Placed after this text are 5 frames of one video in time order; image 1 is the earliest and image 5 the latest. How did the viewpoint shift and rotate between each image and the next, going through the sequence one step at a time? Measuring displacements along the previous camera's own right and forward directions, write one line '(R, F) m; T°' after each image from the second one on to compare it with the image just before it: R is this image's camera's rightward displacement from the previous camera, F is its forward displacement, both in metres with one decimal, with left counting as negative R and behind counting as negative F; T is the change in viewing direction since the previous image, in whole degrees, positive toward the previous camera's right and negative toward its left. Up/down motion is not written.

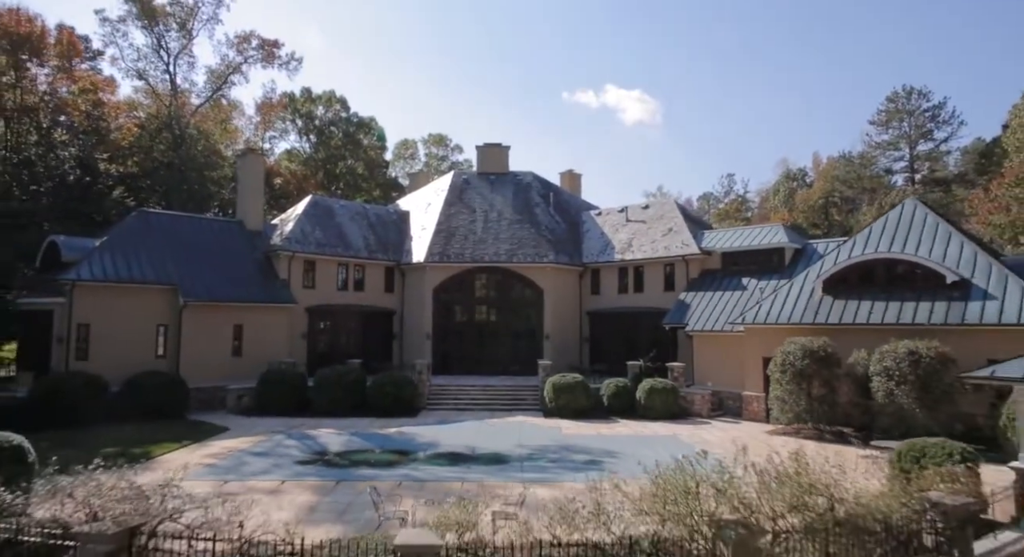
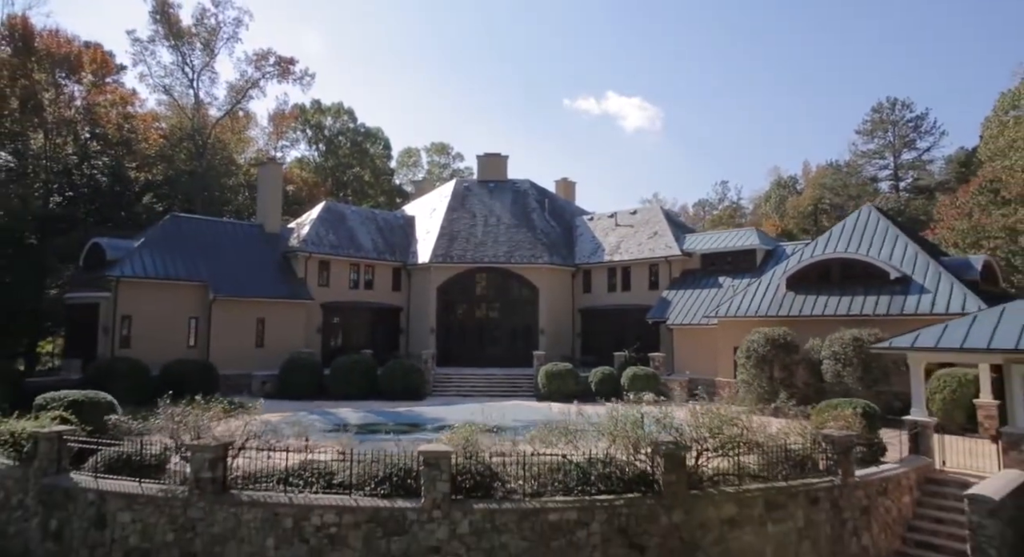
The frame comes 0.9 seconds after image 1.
(+0.1, -2.7) m; 0°
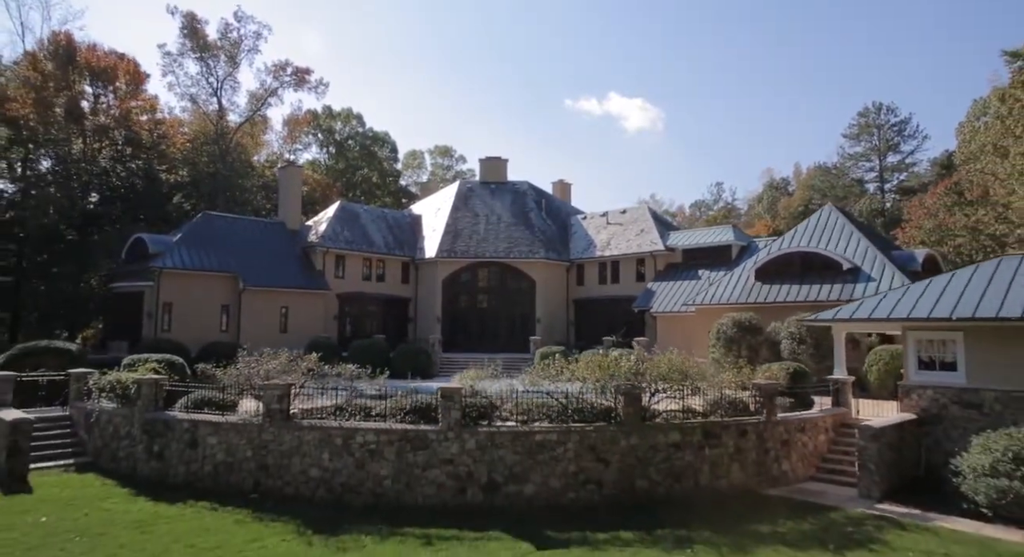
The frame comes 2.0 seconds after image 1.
(+0.1, -3.1) m; 0°
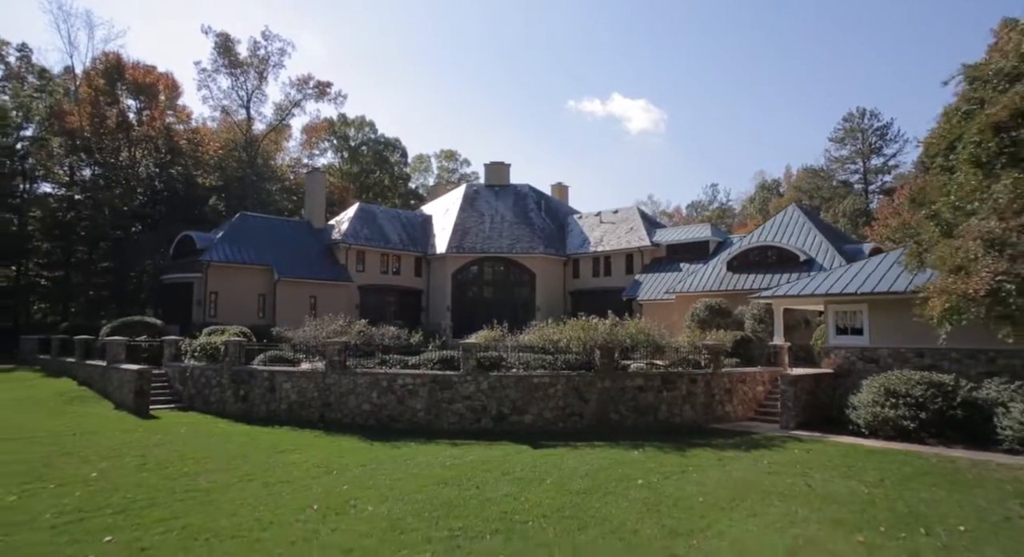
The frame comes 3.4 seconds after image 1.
(0.0, -4.0) m; 0°
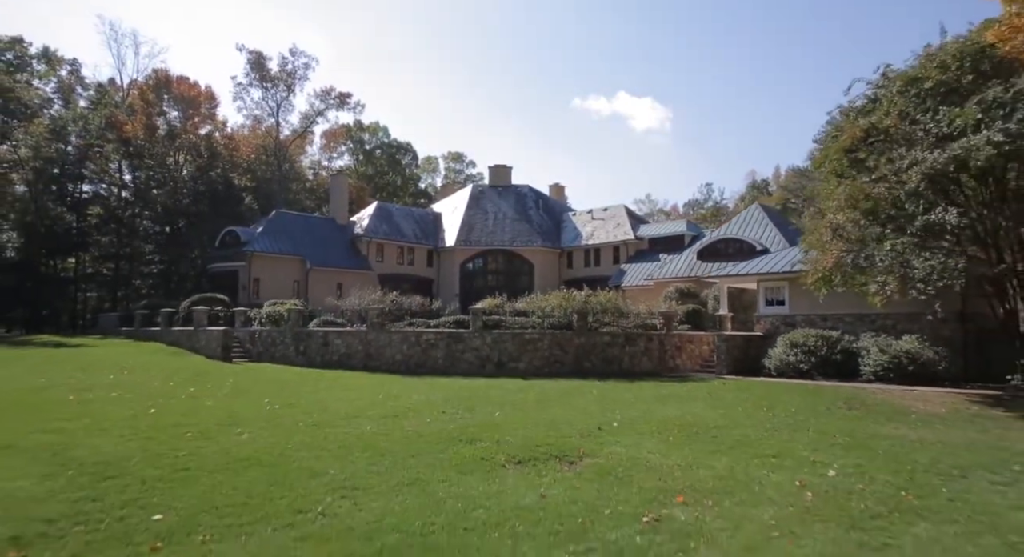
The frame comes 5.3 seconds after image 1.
(+0.2, -5.2) m; 0°
